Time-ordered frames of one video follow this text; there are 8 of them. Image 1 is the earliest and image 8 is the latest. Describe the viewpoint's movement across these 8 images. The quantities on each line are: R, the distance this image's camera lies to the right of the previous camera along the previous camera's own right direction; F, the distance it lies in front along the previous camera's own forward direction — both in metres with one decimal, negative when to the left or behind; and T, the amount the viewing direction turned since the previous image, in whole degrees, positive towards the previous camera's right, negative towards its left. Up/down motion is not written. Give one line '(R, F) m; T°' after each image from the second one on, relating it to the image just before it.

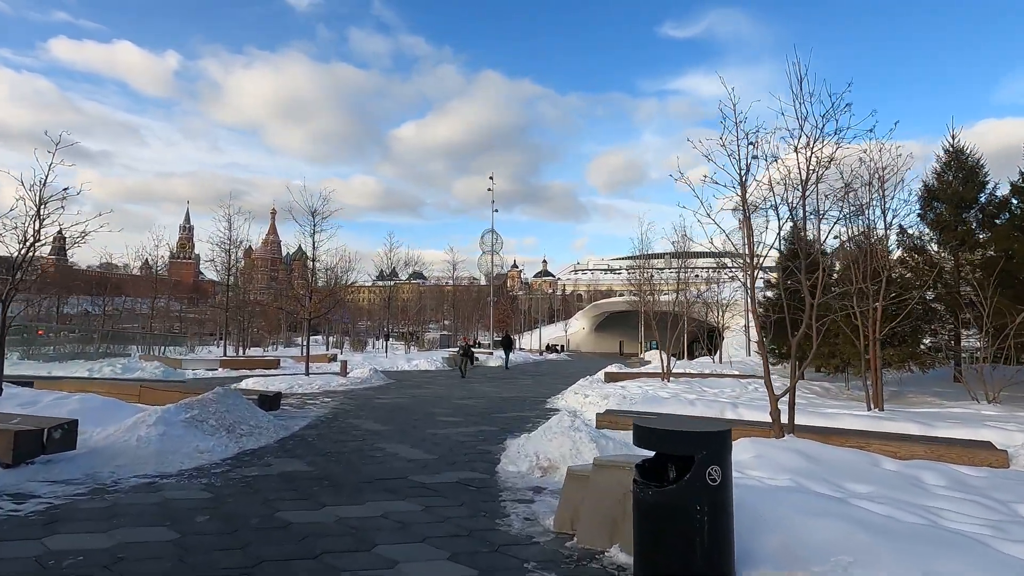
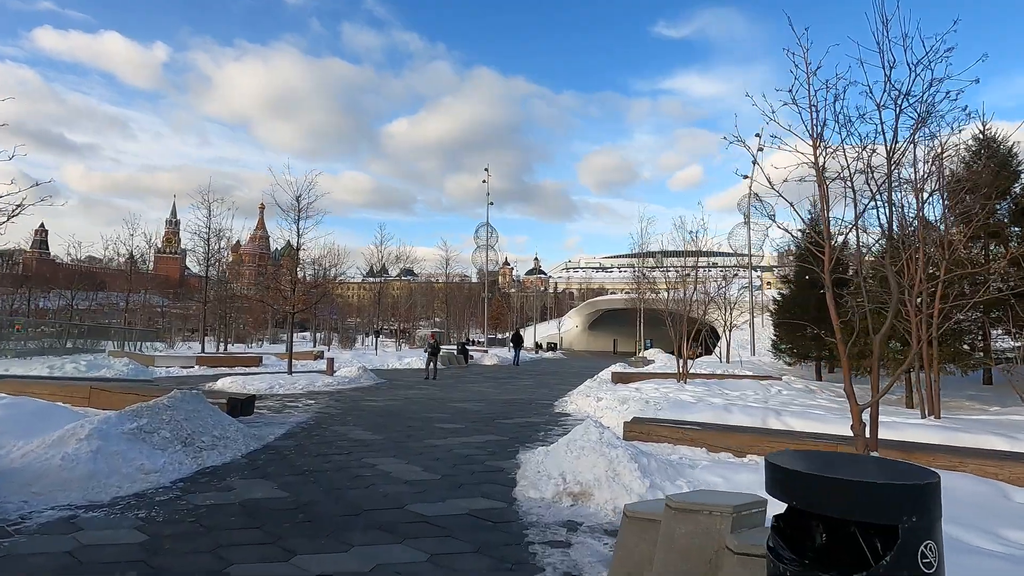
(-0.4, +1.5) m; +1°
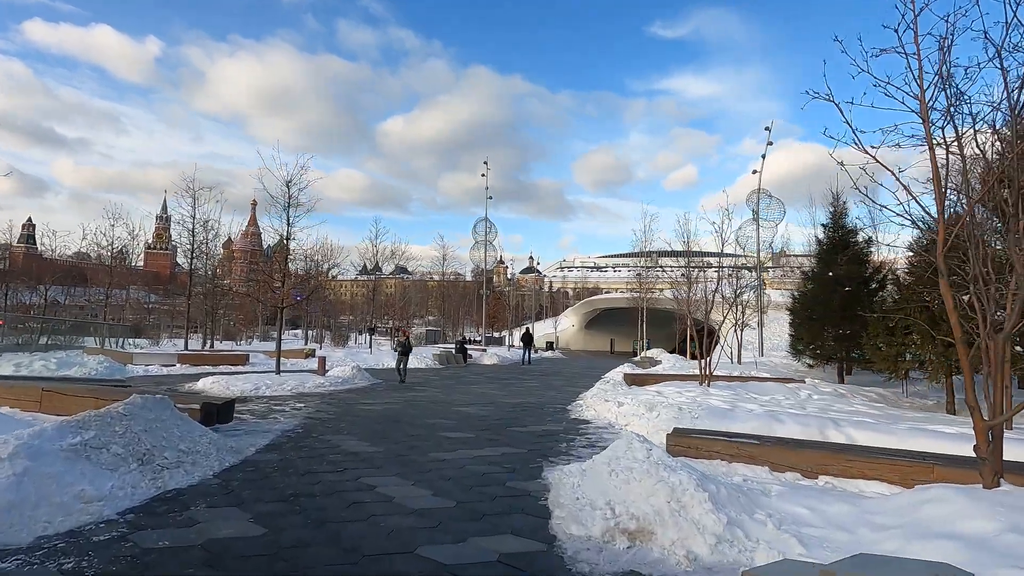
(-0.4, +1.3) m; +1°
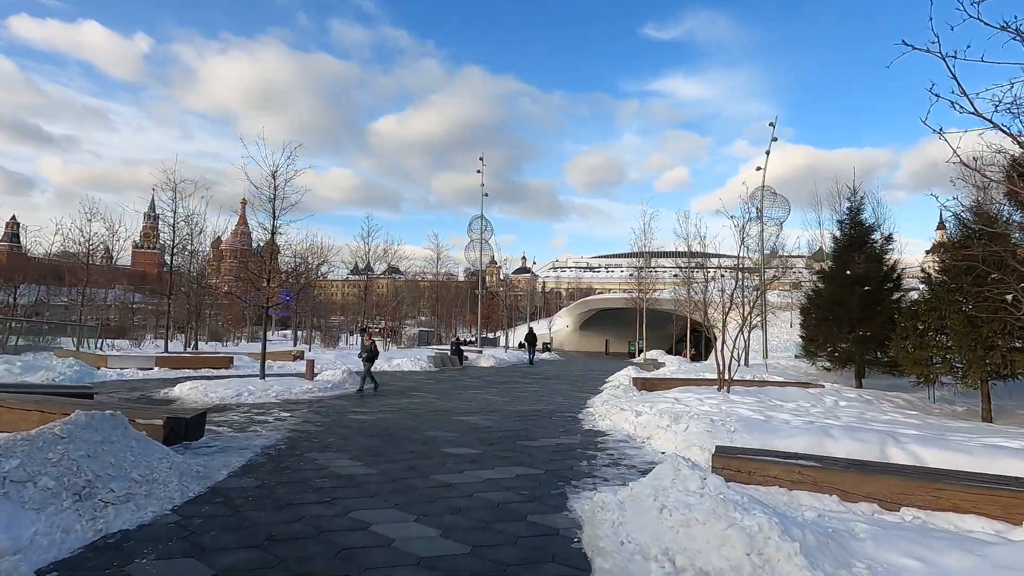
(-0.3, +1.1) m; +1°
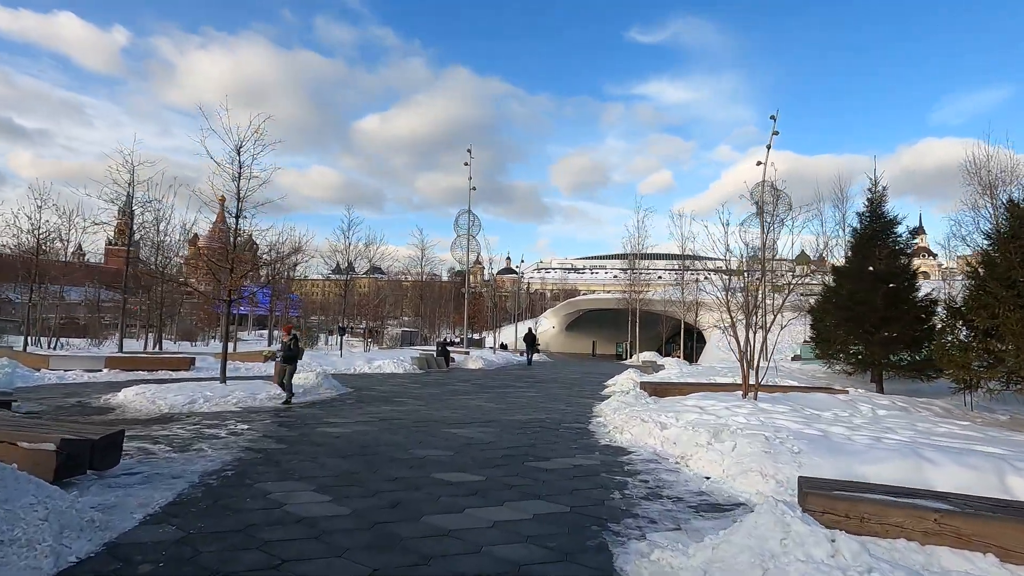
(-0.4, +1.7) m; +2°
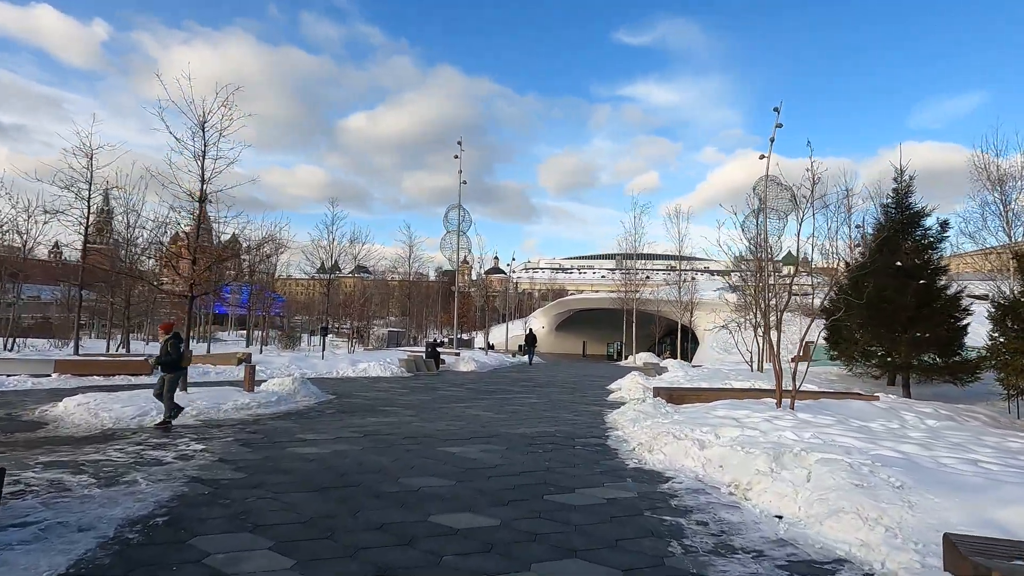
(-0.3, +1.5) m; +1°
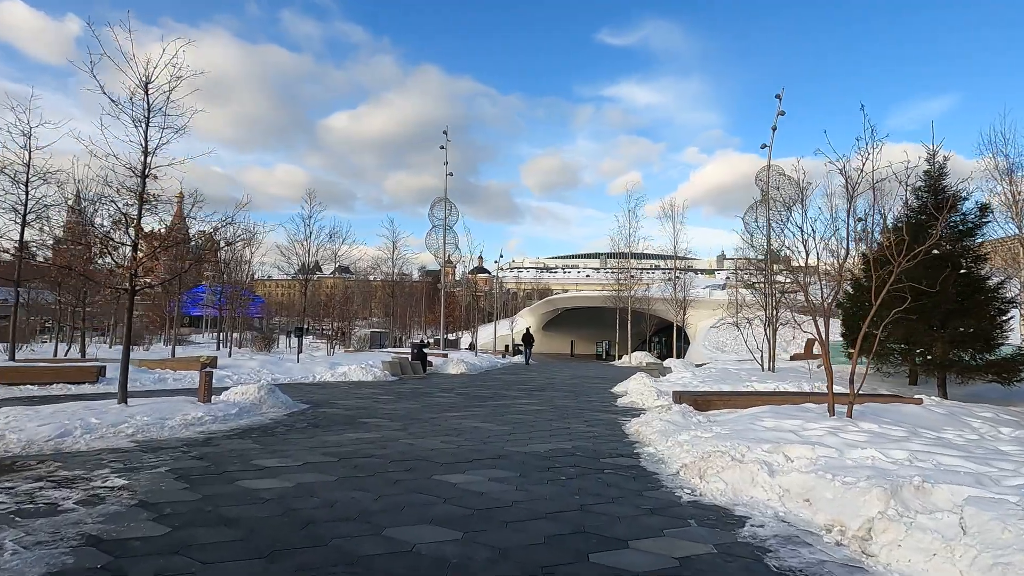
(-0.4, +1.7) m; +2°
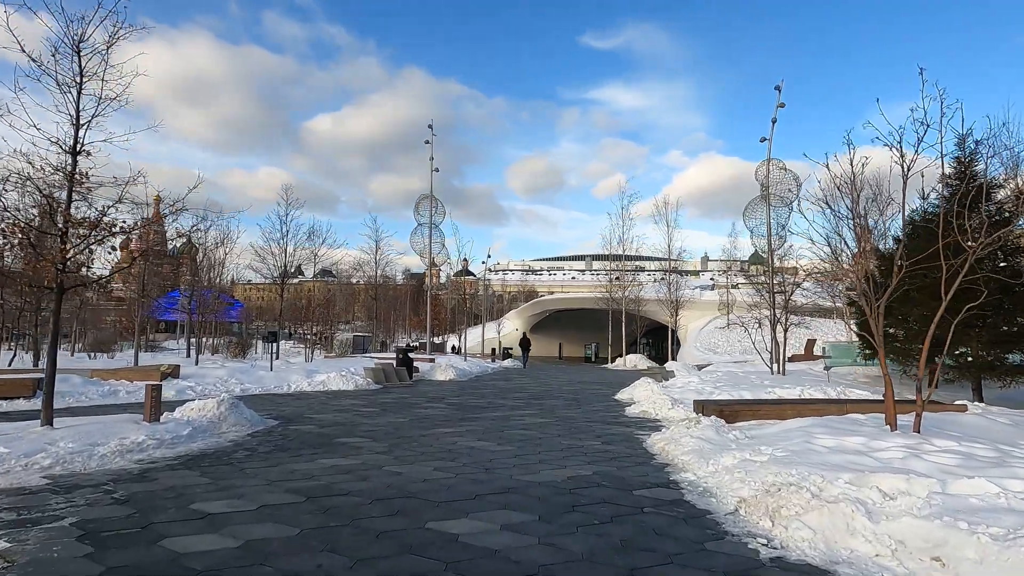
(-0.3, +1.5) m; +2°
